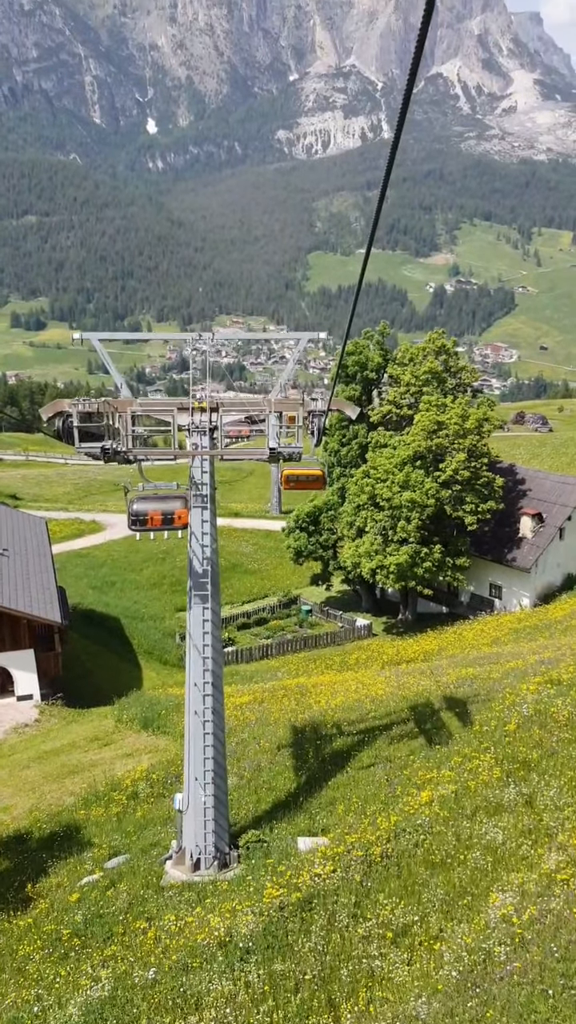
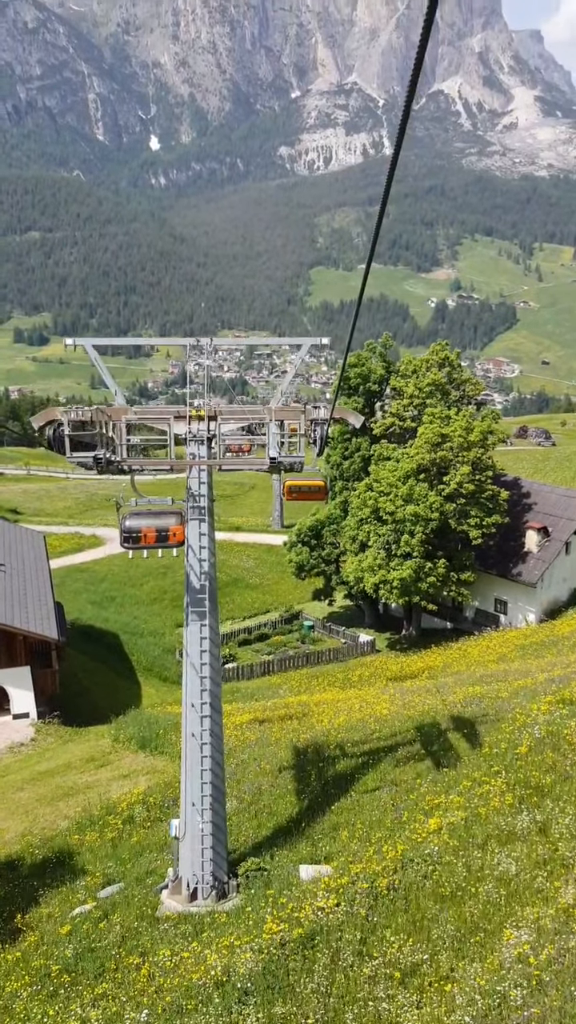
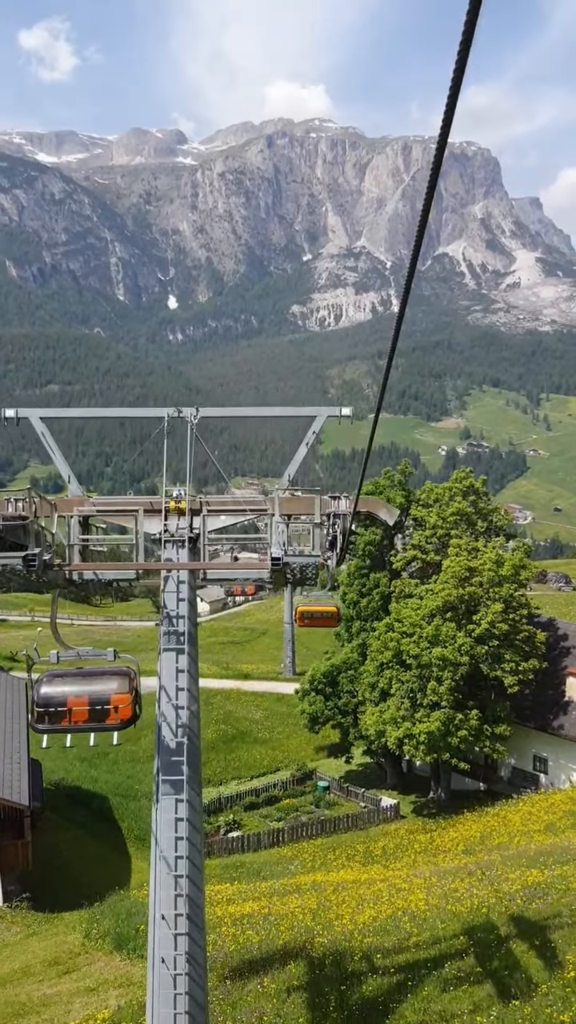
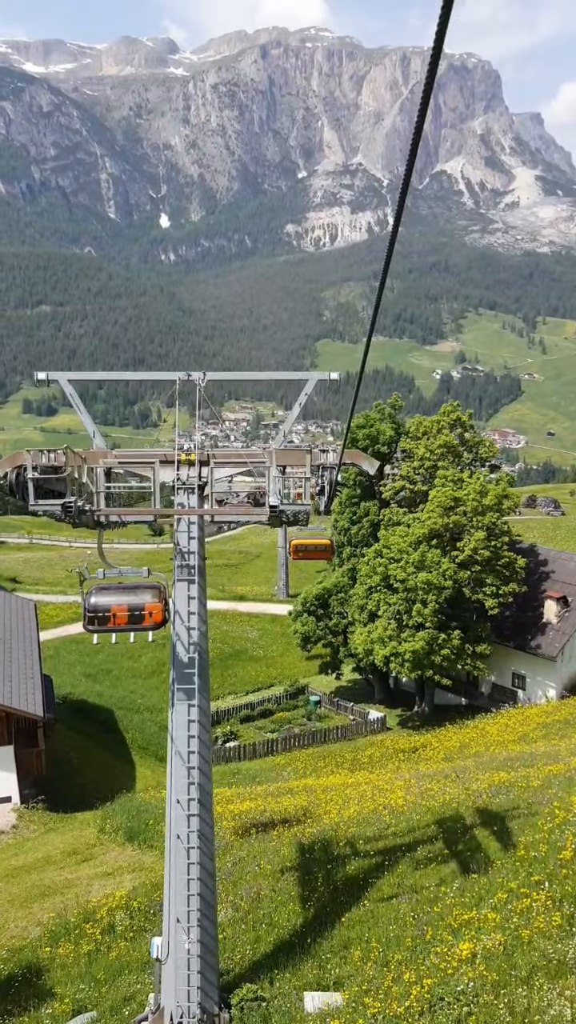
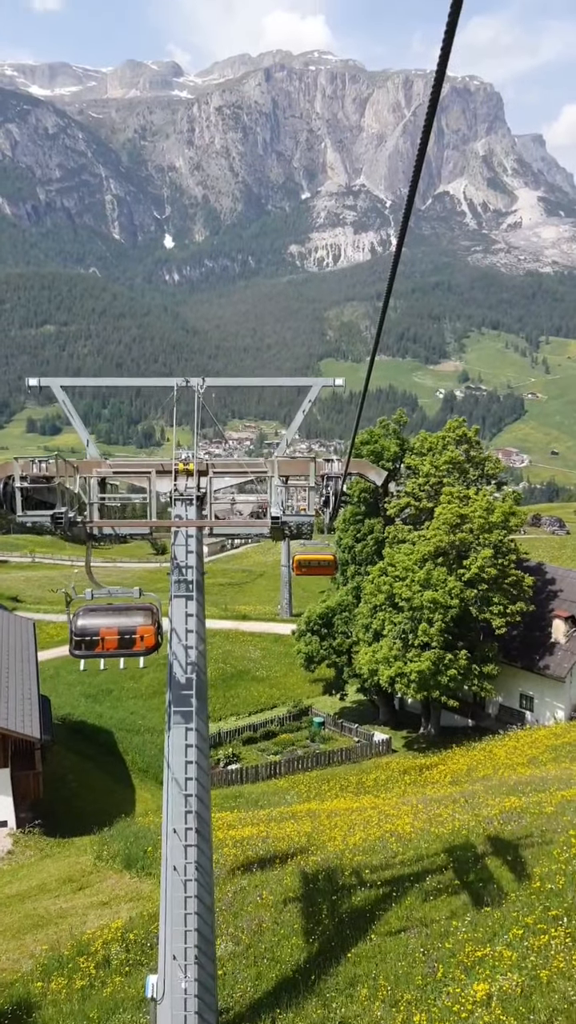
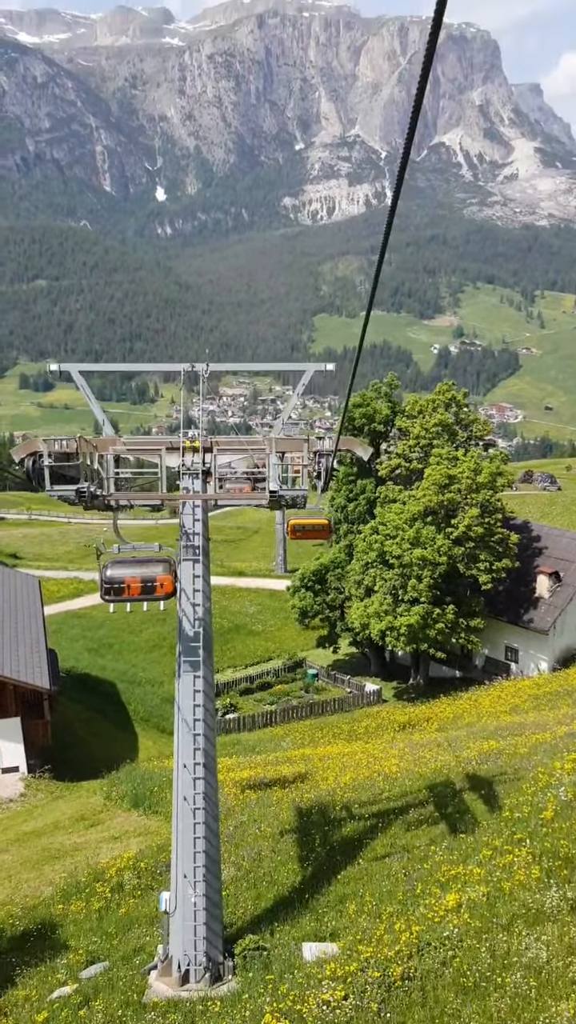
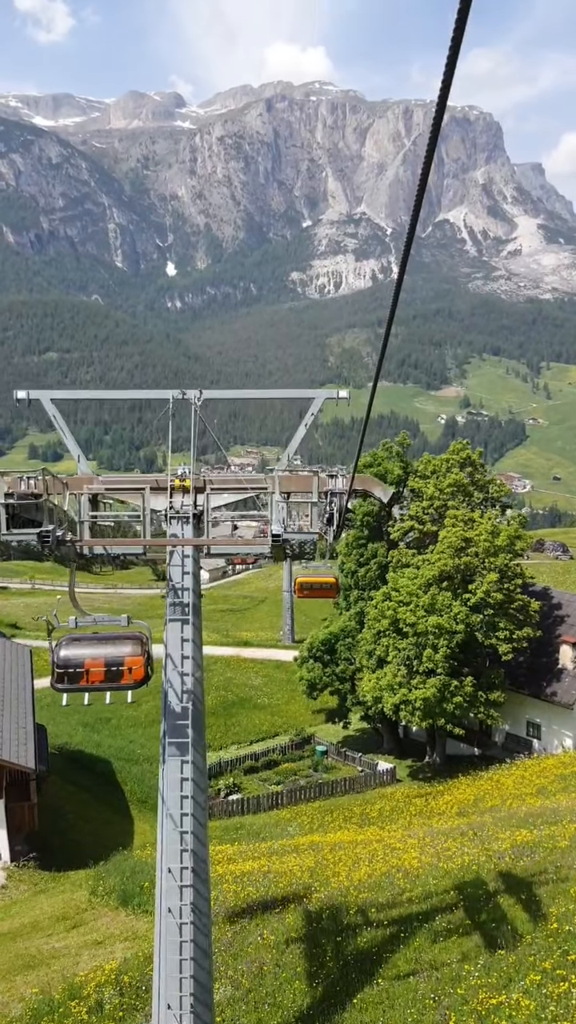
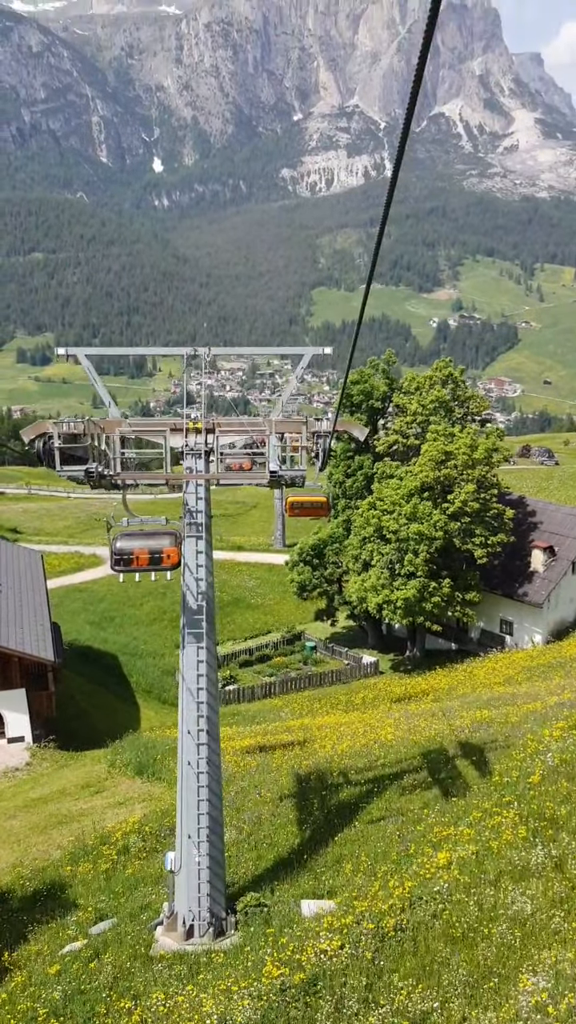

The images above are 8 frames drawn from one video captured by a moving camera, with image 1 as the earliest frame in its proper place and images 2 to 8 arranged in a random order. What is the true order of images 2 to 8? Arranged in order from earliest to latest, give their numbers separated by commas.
2, 8, 6, 4, 5, 7, 3
